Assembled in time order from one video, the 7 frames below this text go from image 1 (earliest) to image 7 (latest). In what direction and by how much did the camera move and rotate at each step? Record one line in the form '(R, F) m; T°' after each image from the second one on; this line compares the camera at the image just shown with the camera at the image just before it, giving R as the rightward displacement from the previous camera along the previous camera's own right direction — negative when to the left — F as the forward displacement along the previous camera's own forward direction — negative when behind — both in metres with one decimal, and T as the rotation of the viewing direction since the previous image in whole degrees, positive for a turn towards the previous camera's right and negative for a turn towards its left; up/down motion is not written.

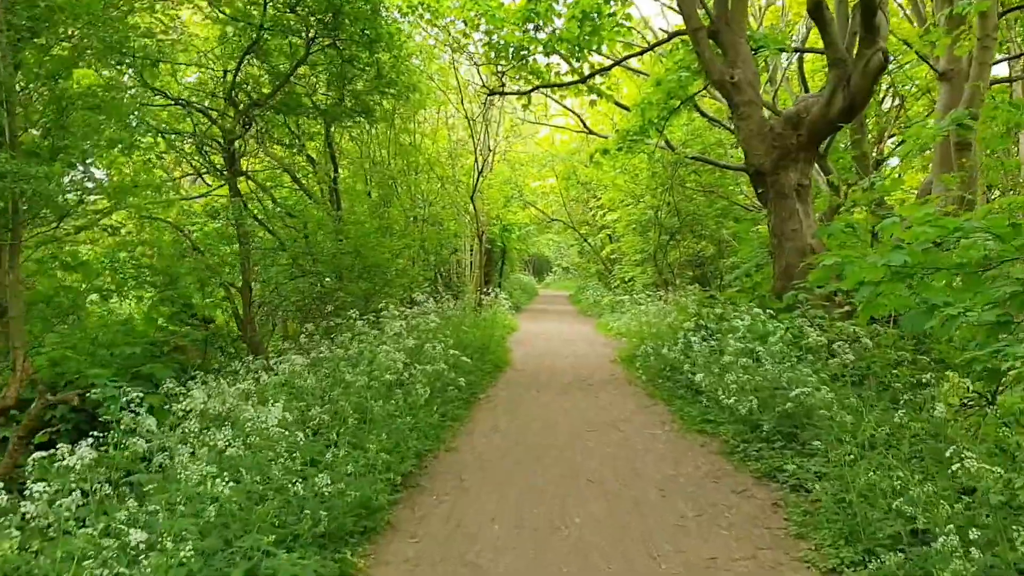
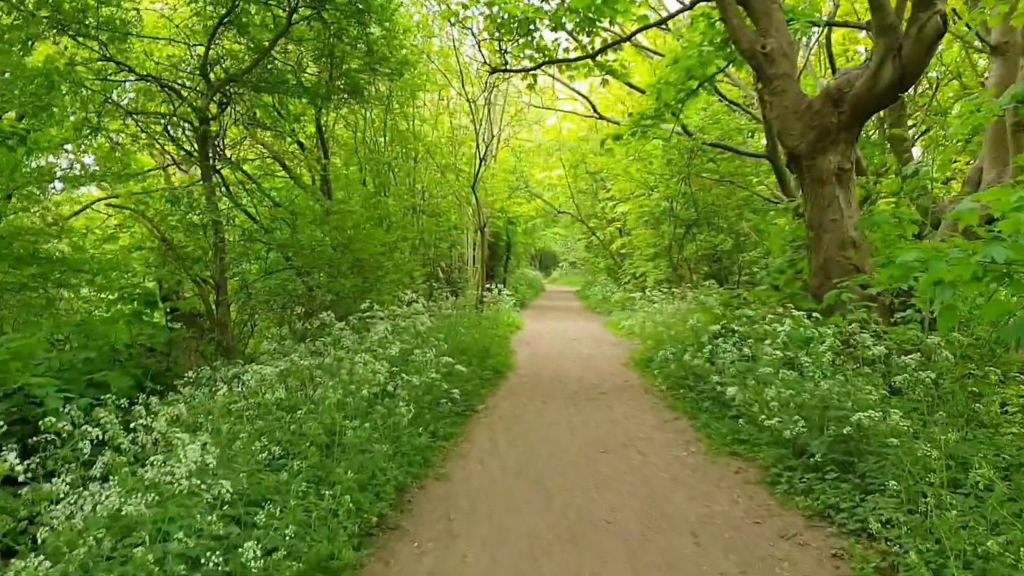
(0.0, +1.1) m; 0°
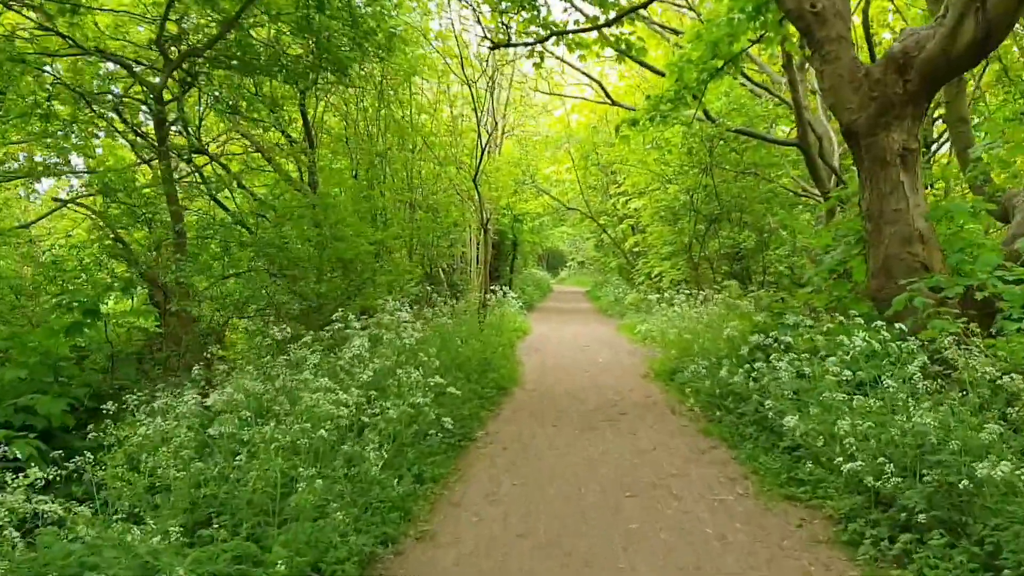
(0.0, +1.3) m; 0°
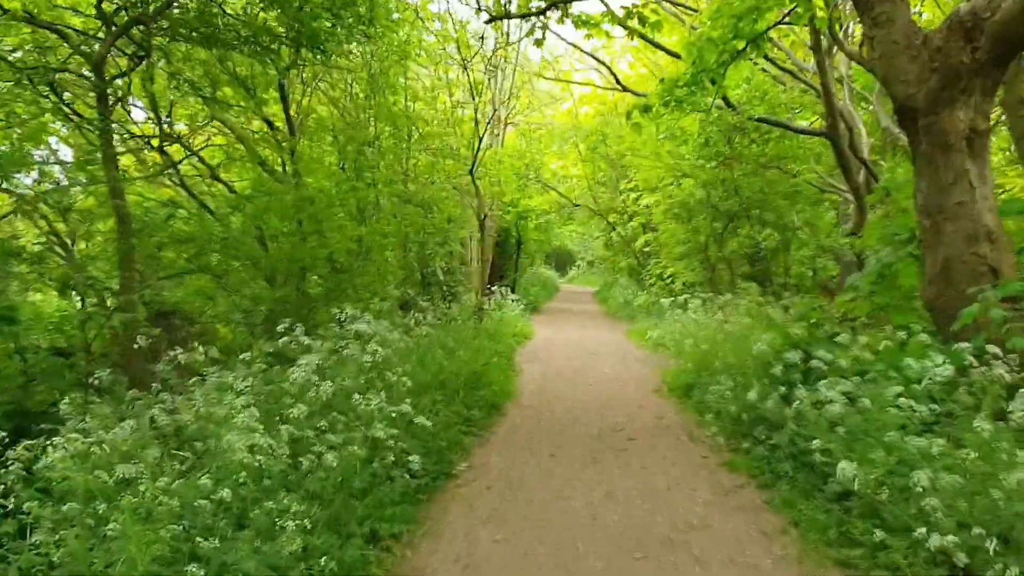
(+0.1, +1.1) m; -1°
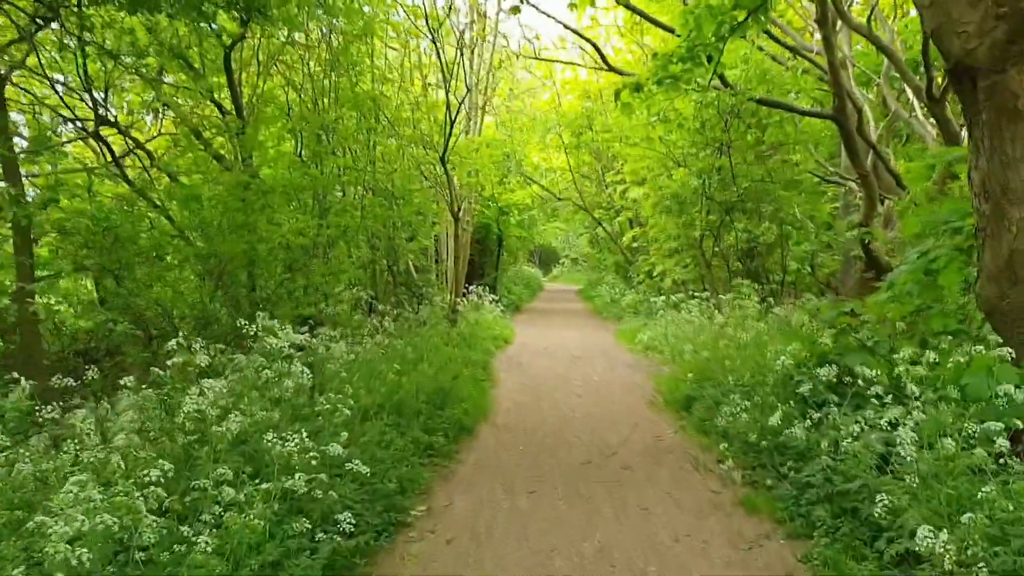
(+0.1, +1.2) m; +1°
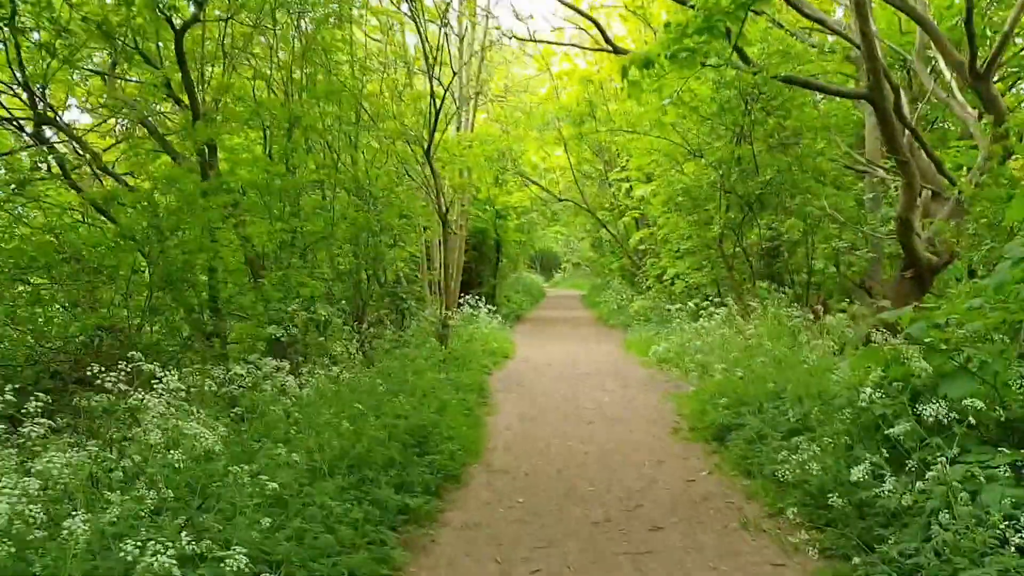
(0.0, +1.3) m; 0°
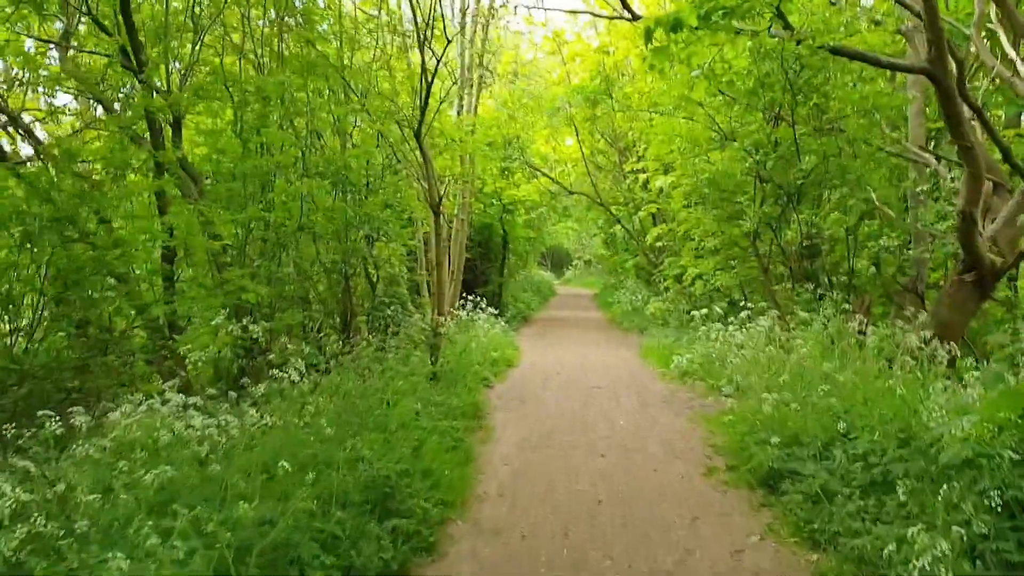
(+0.1, +1.3) m; -1°
